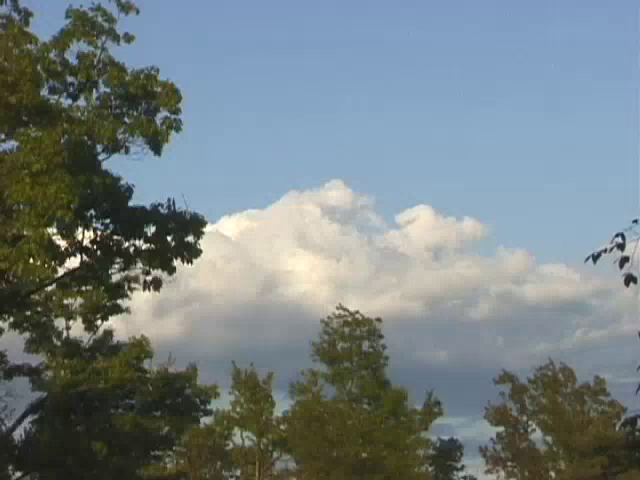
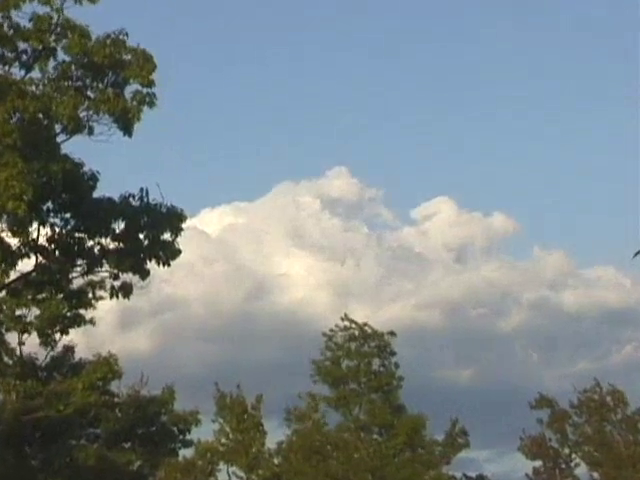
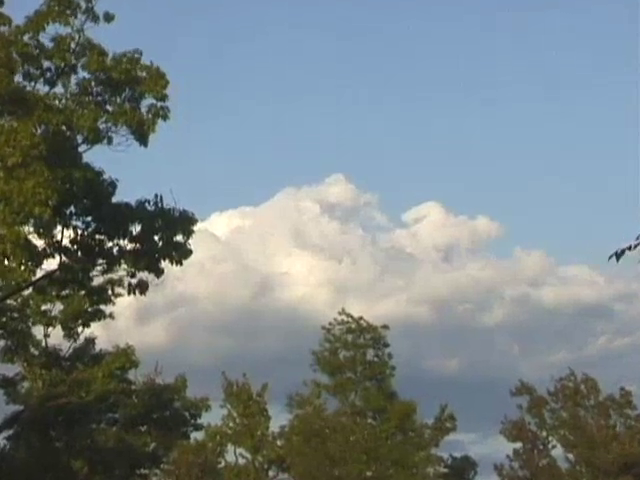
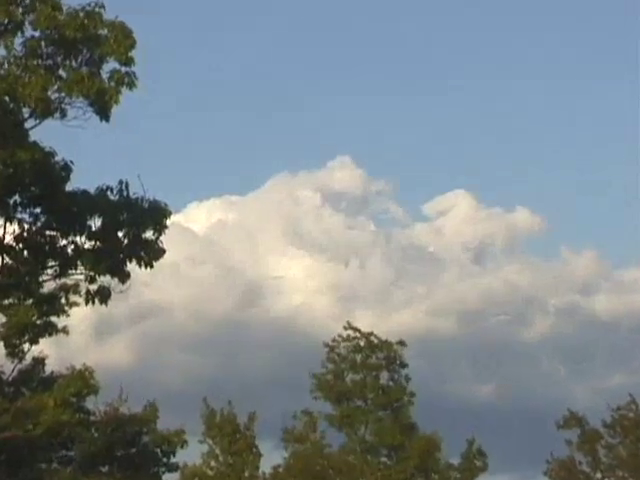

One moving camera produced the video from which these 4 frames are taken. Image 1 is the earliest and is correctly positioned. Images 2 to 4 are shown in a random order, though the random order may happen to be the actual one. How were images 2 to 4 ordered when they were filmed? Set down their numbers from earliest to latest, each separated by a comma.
3, 2, 4
